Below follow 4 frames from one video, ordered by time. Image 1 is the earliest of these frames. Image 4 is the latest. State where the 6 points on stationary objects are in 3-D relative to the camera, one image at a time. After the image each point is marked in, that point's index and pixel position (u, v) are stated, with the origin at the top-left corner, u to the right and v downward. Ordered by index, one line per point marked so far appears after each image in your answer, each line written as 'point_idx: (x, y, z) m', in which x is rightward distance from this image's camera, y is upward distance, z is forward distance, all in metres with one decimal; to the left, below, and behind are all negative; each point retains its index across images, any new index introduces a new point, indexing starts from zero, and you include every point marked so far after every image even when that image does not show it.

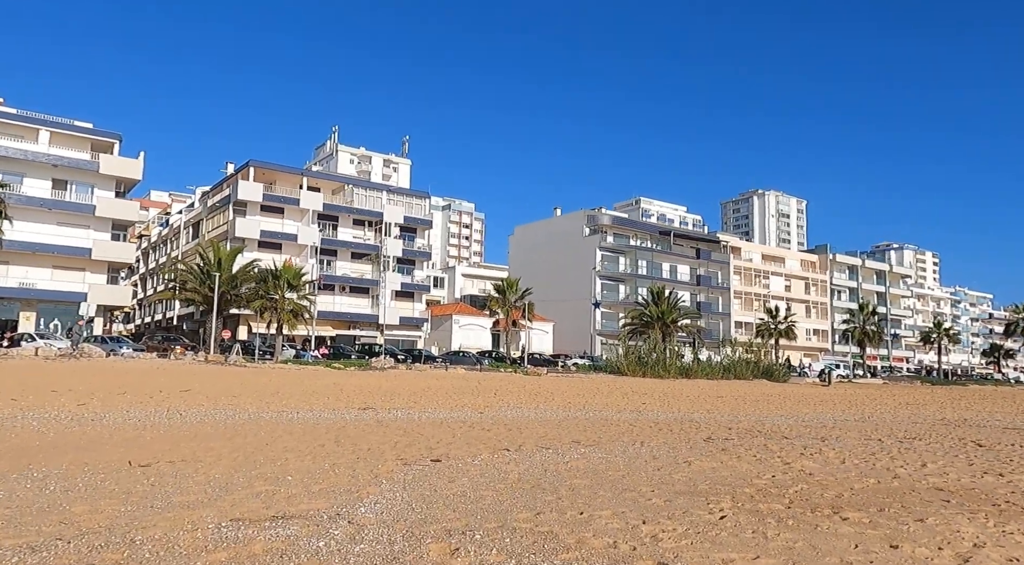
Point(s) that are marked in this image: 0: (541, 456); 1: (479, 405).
0: (+0.4, -2.2, +9.4) m
1: (-0.8, -3.2, +19.5) m
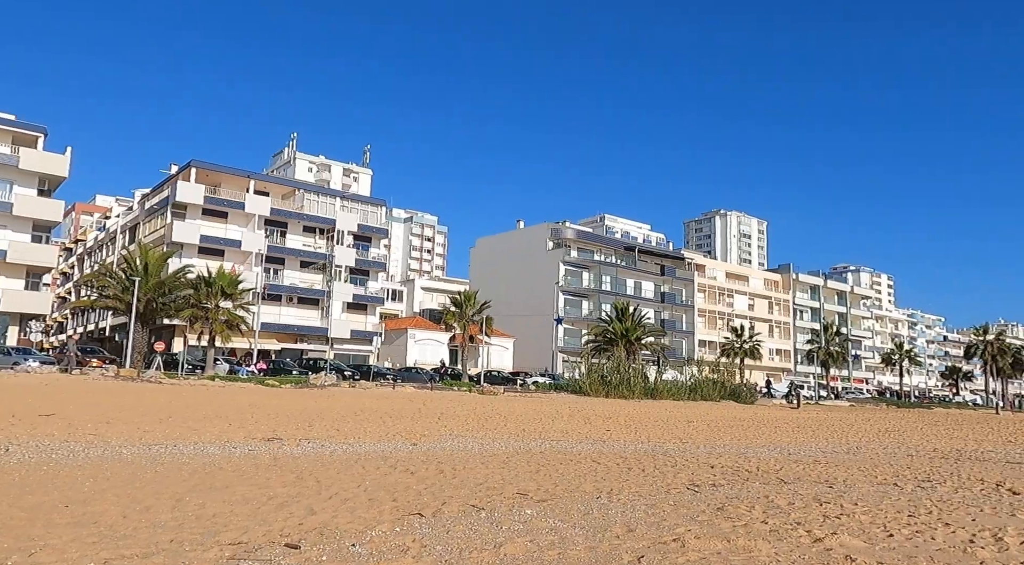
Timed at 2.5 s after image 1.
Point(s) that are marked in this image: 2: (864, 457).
0: (-0.4, -2.1, +6.4) m
1: (-2.1, -3.3, +16.4) m
2: (+8.2, -4.1, +17.8) m
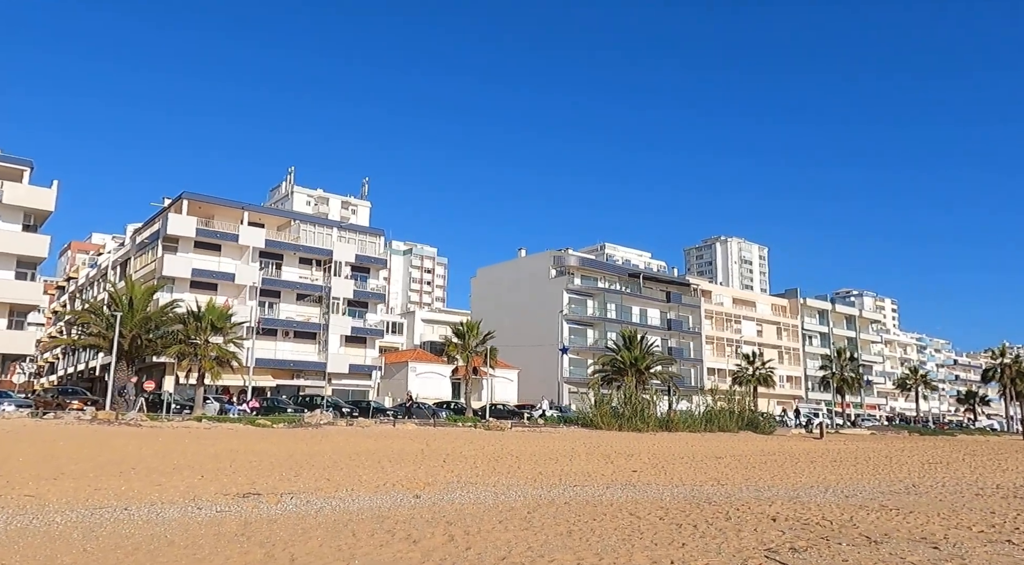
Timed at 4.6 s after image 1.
0: (-0.1, -2.1, +4.3) m
1: (-1.8, -3.8, +14.1) m
2: (+8.6, -4.4, +15.5) m
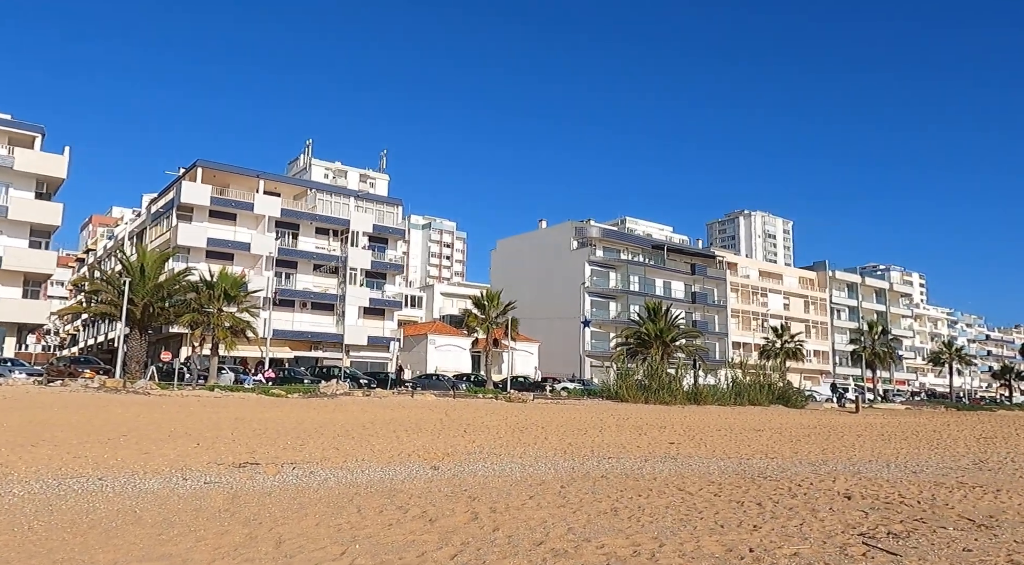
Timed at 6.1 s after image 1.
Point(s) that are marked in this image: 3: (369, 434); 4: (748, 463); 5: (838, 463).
0: (+0.1, -1.6, +2.8) m
1: (-1.3, -2.9, +12.7) m
2: (+9.1, -3.5, +13.9) m
3: (-2.9, -3.1, +15.6) m
4: (+4.5, -3.3, +14.1) m
5: (+6.4, -3.5, +14.7) m
